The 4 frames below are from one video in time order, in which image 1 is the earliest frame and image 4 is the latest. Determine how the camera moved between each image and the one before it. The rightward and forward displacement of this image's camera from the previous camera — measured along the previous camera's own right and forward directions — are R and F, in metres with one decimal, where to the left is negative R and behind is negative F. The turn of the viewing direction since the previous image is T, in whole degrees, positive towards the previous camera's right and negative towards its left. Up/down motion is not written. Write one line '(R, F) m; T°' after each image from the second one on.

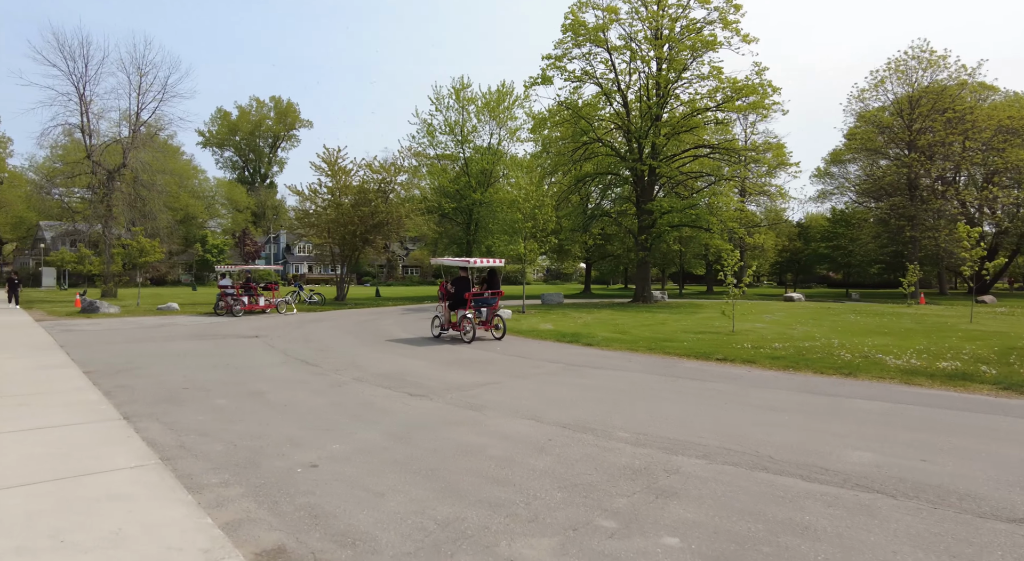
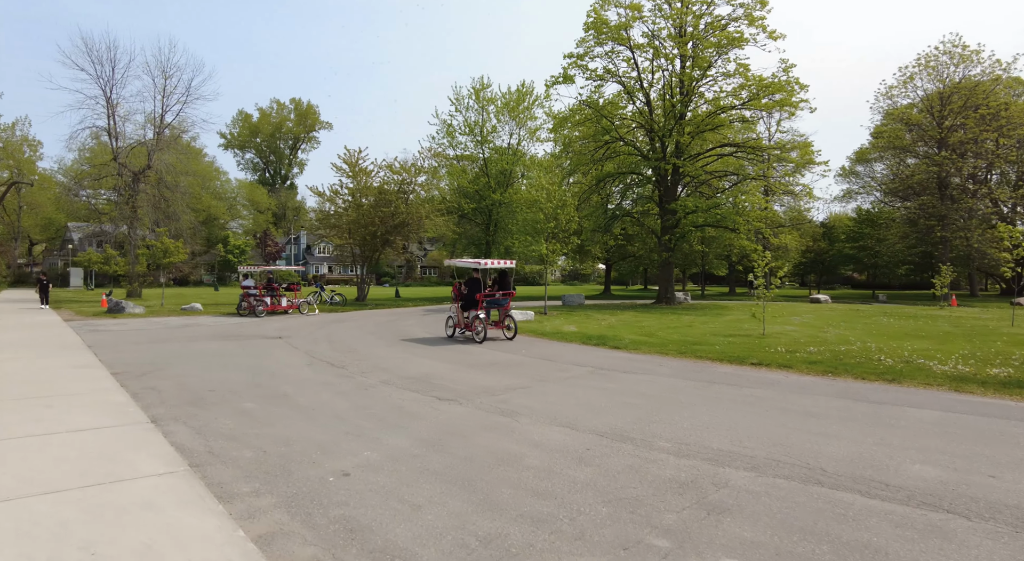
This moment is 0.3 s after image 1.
(-0.2, +0.2) m; -2°
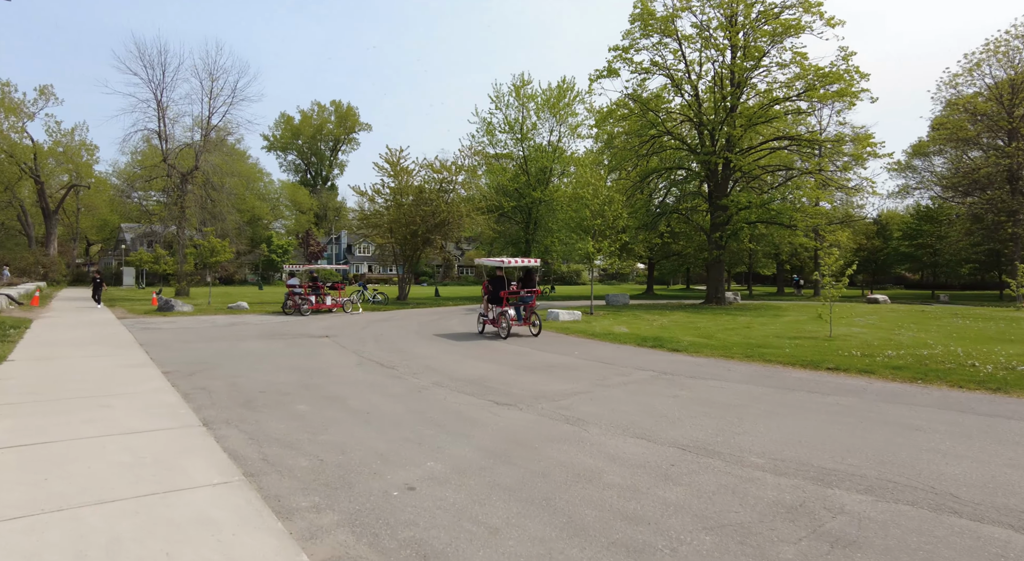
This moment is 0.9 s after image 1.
(-0.4, +0.5) m; -3°
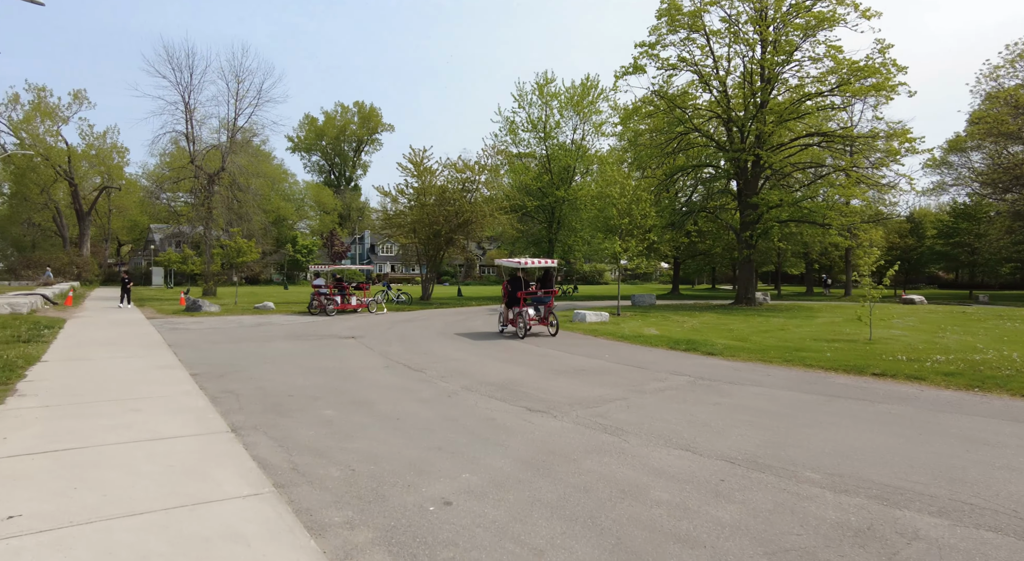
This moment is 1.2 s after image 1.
(-0.2, +0.3) m; -2°
